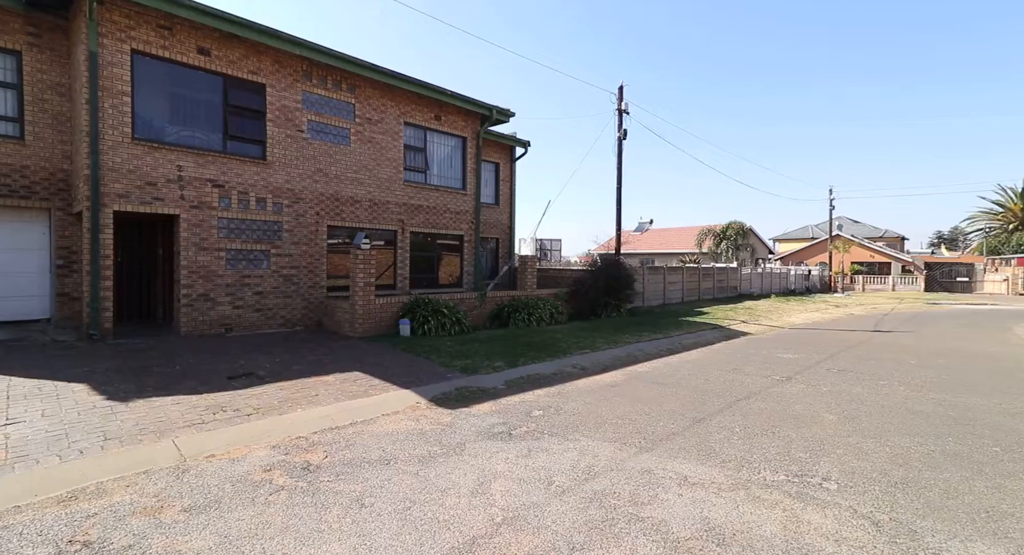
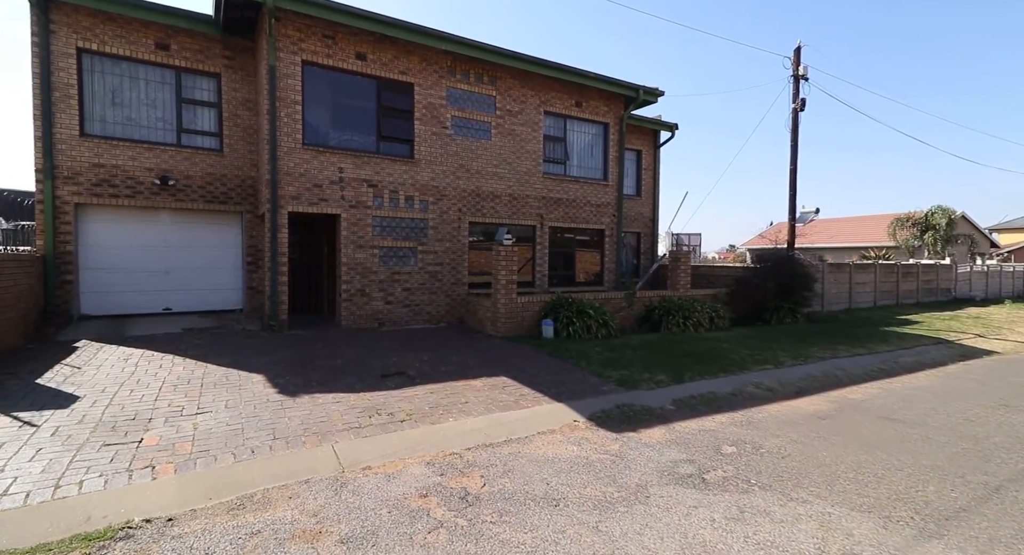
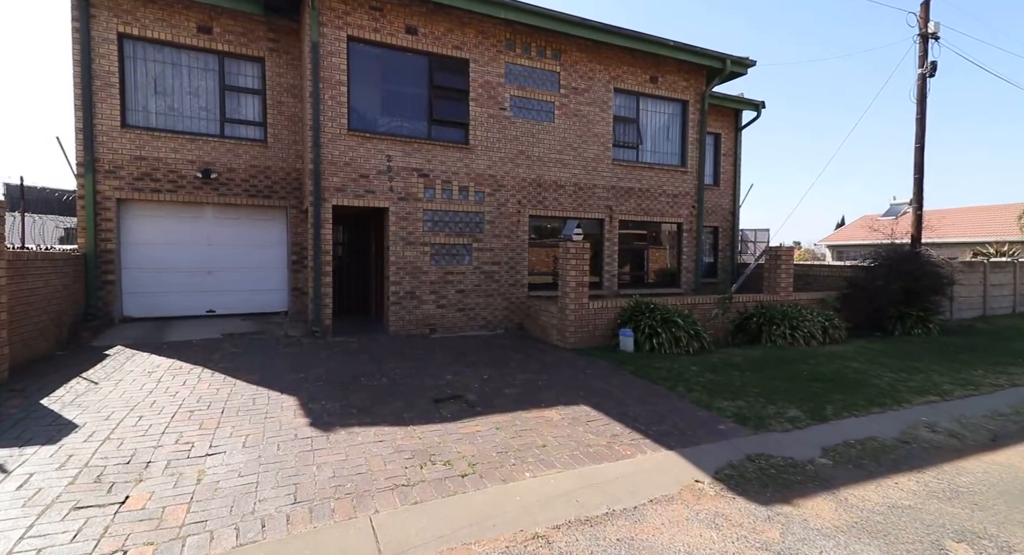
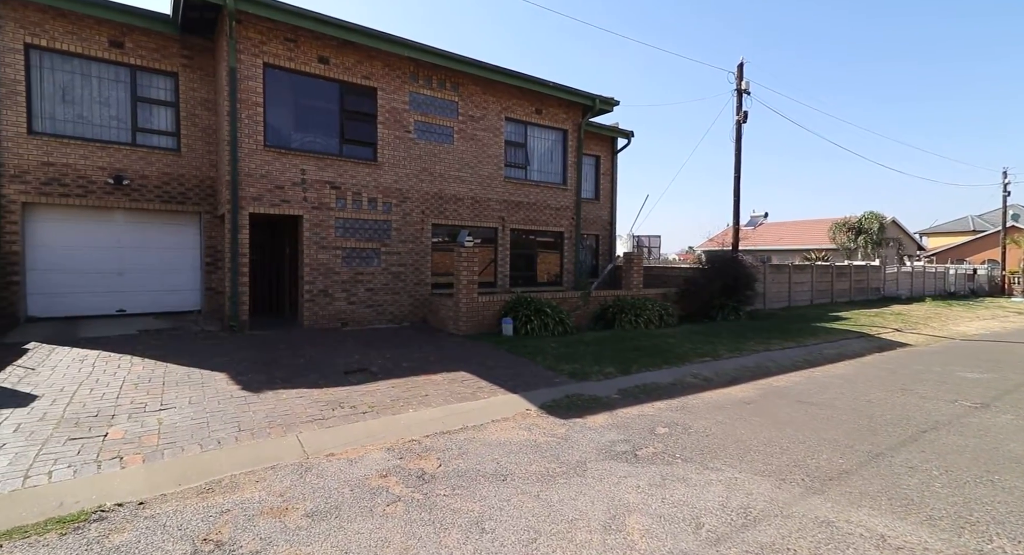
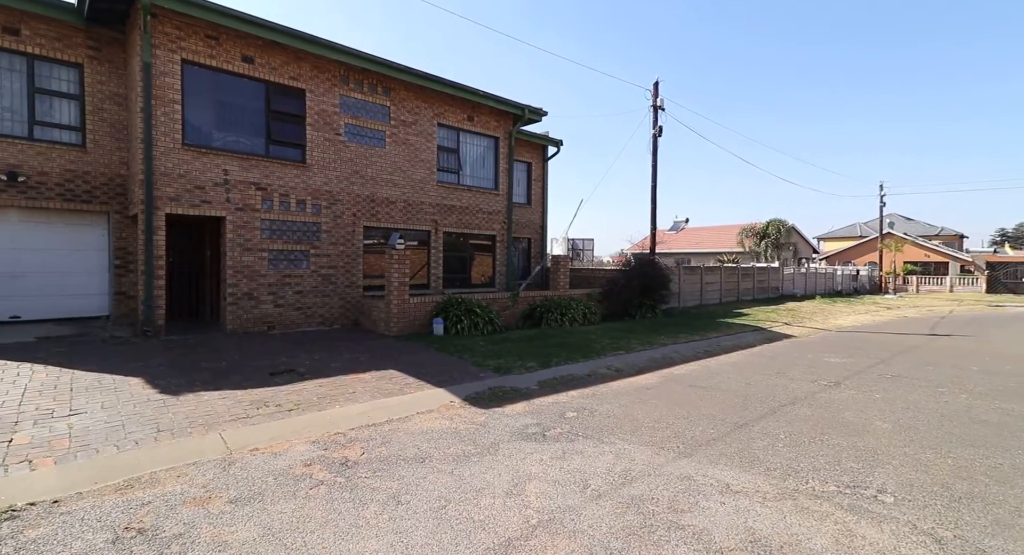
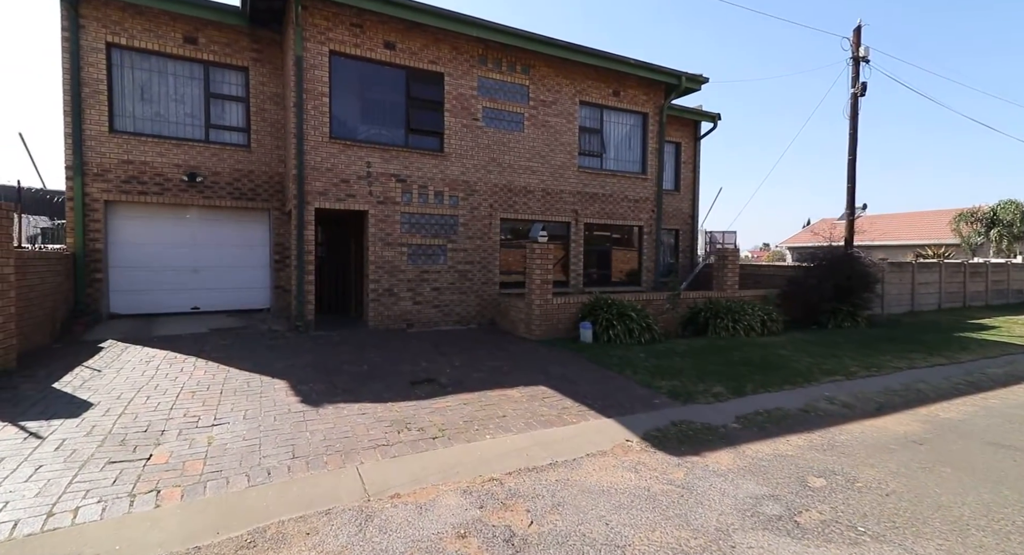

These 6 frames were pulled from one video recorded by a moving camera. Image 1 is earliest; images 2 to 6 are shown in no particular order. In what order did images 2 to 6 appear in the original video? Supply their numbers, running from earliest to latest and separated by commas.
5, 4, 2, 6, 3
